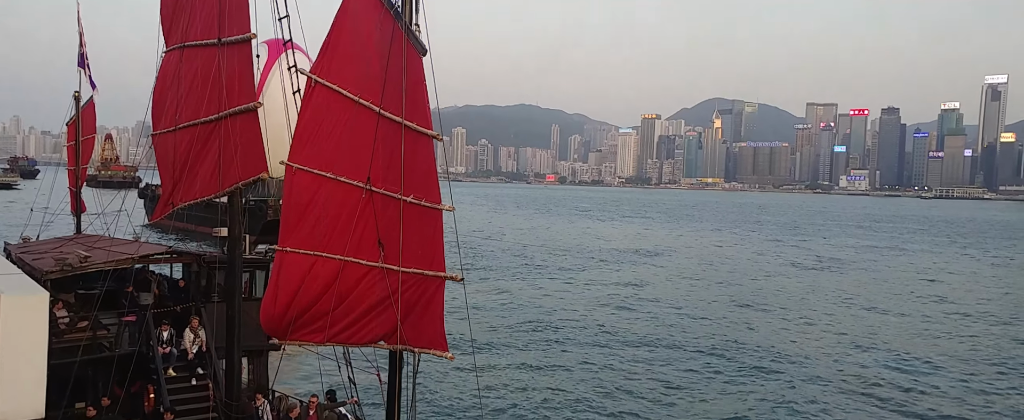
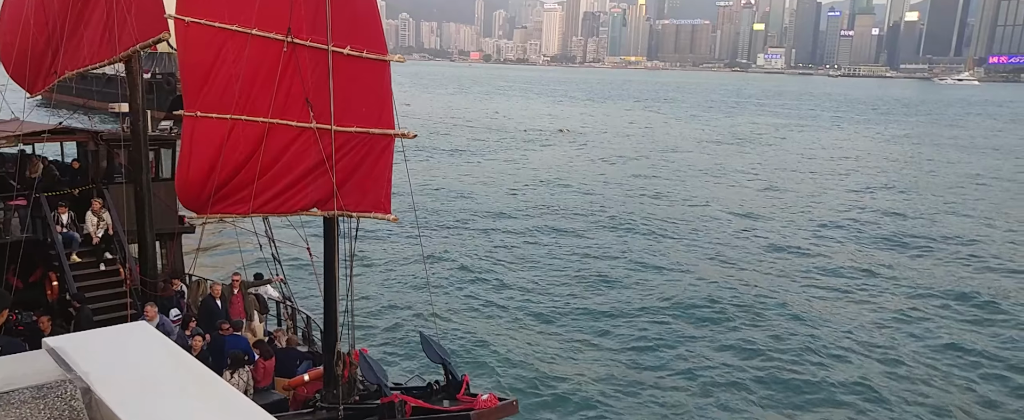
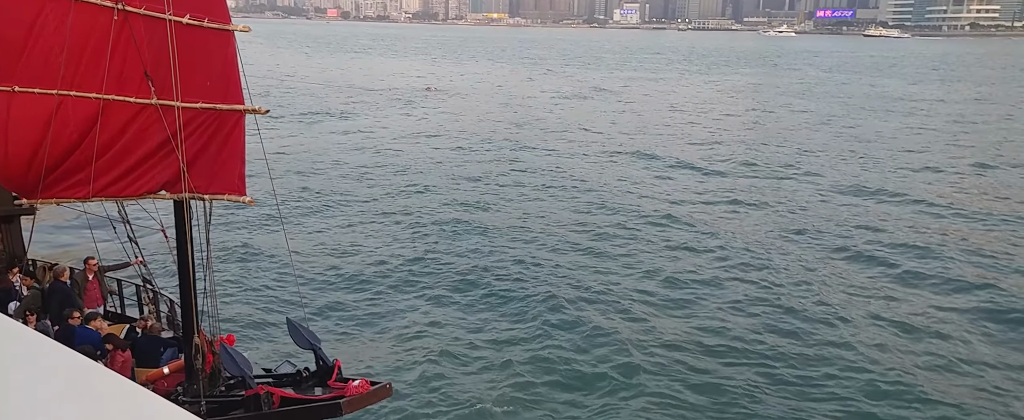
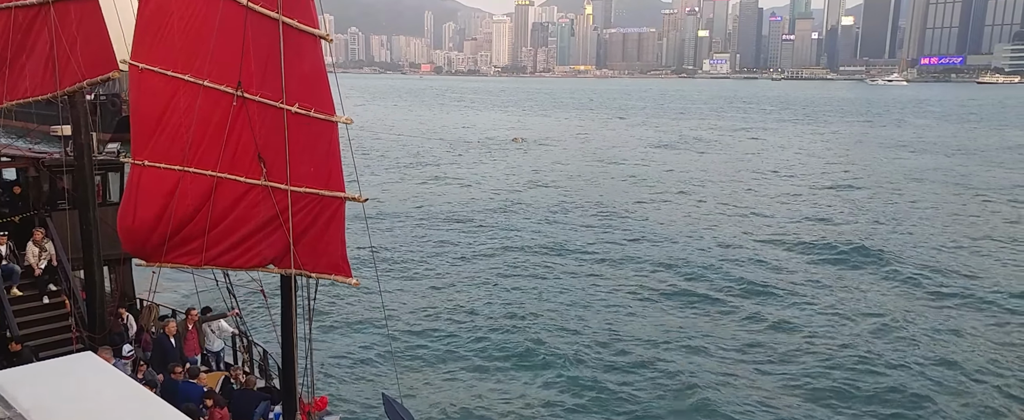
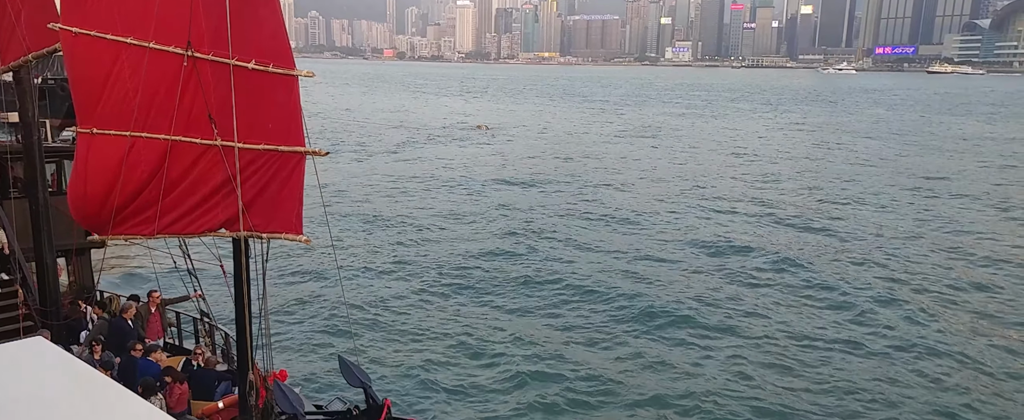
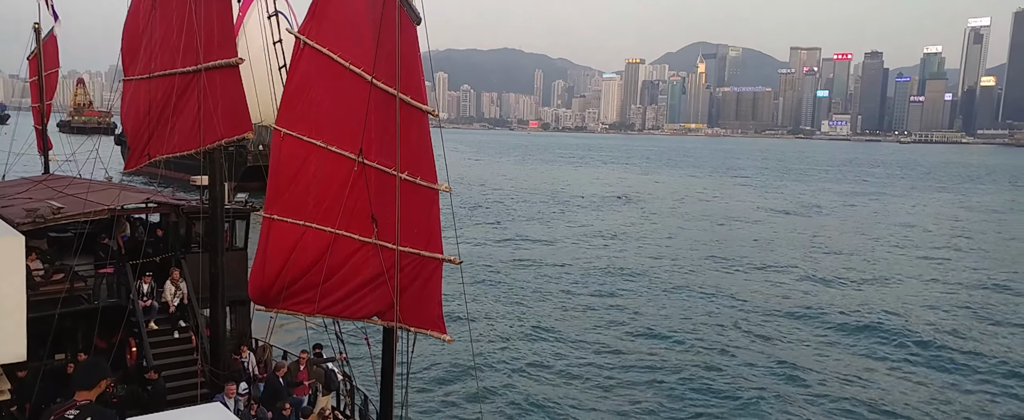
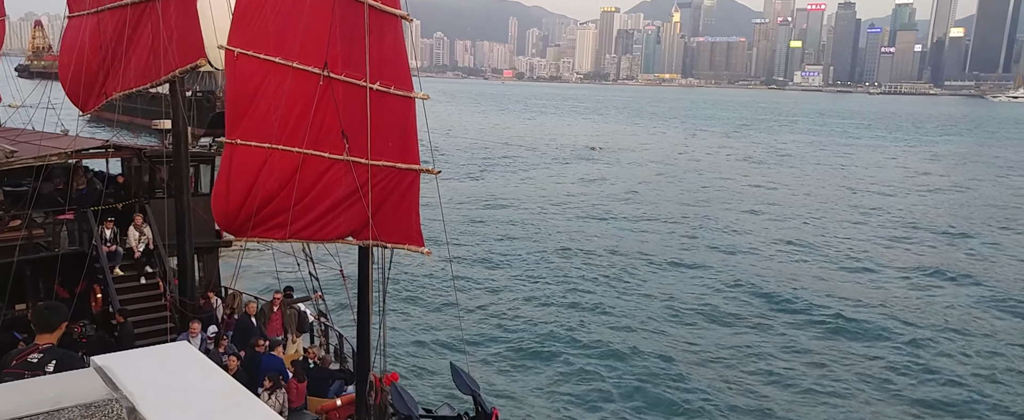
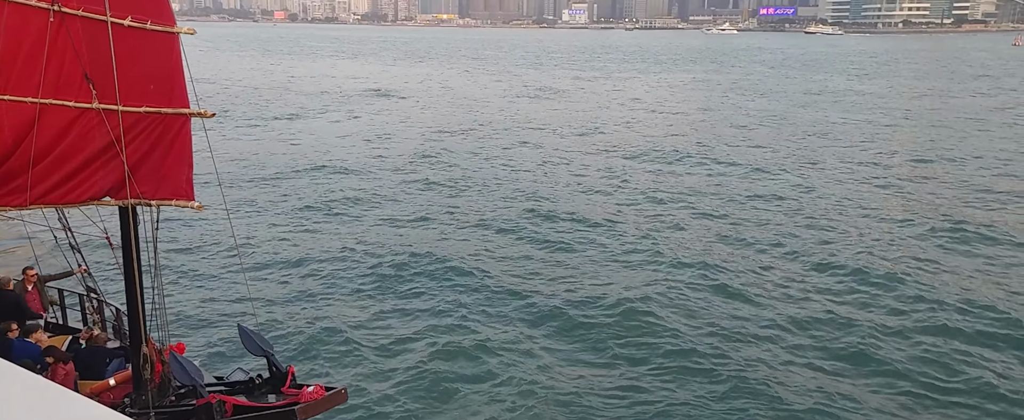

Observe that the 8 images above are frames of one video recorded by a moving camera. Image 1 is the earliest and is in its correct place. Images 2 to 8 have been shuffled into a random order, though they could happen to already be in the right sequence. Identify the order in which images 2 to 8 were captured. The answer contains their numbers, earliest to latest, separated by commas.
6, 7, 2, 4, 5, 3, 8
